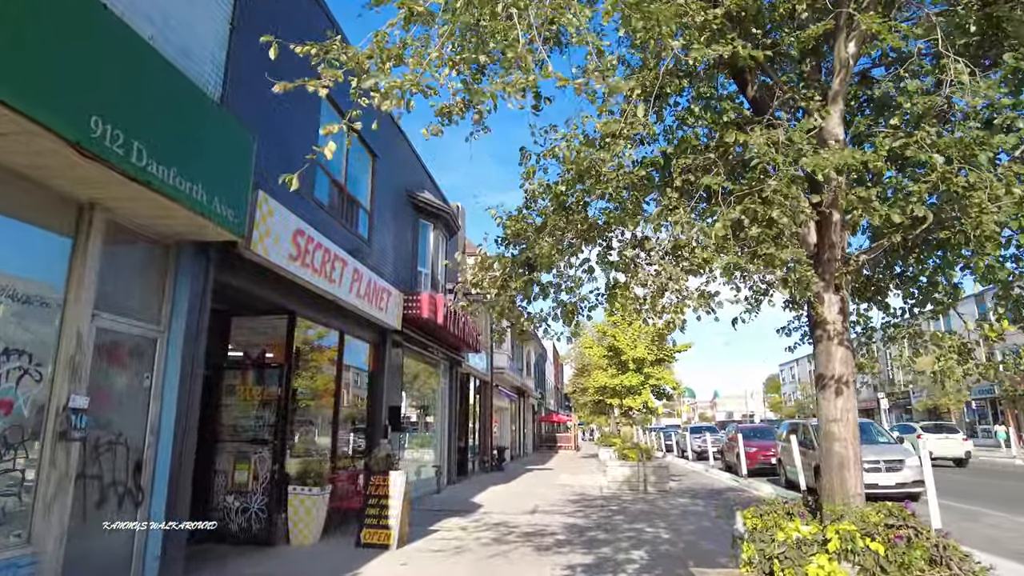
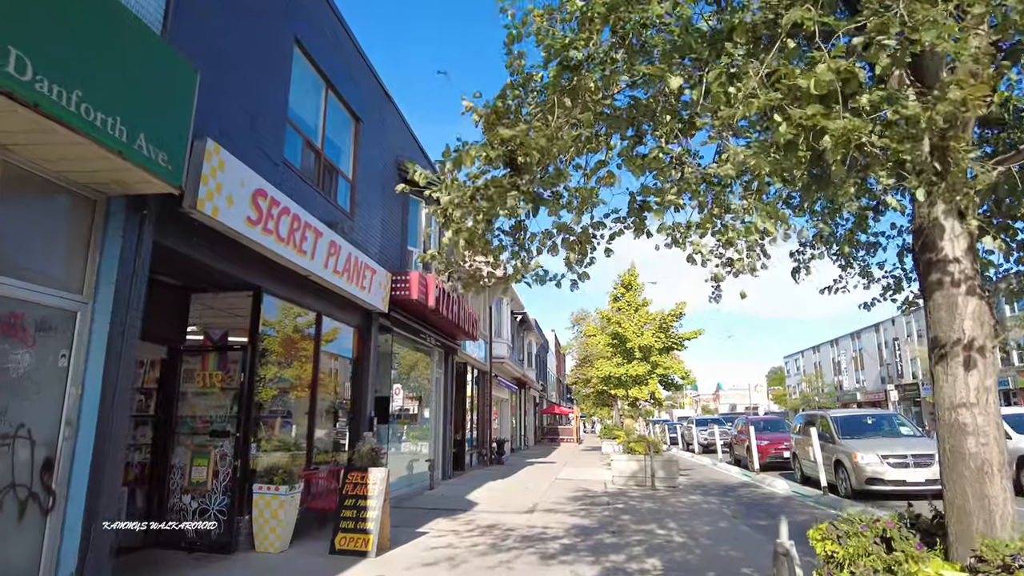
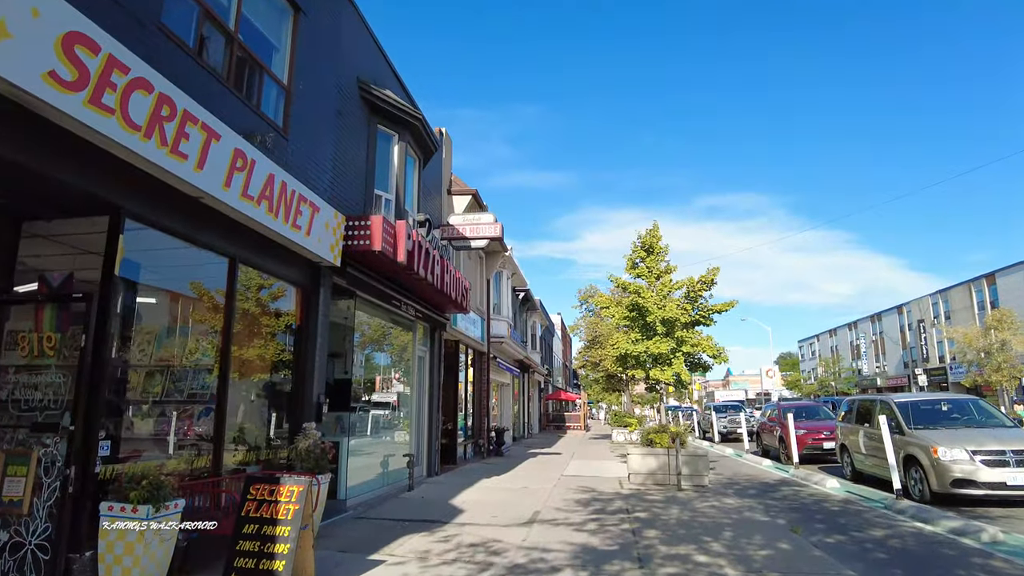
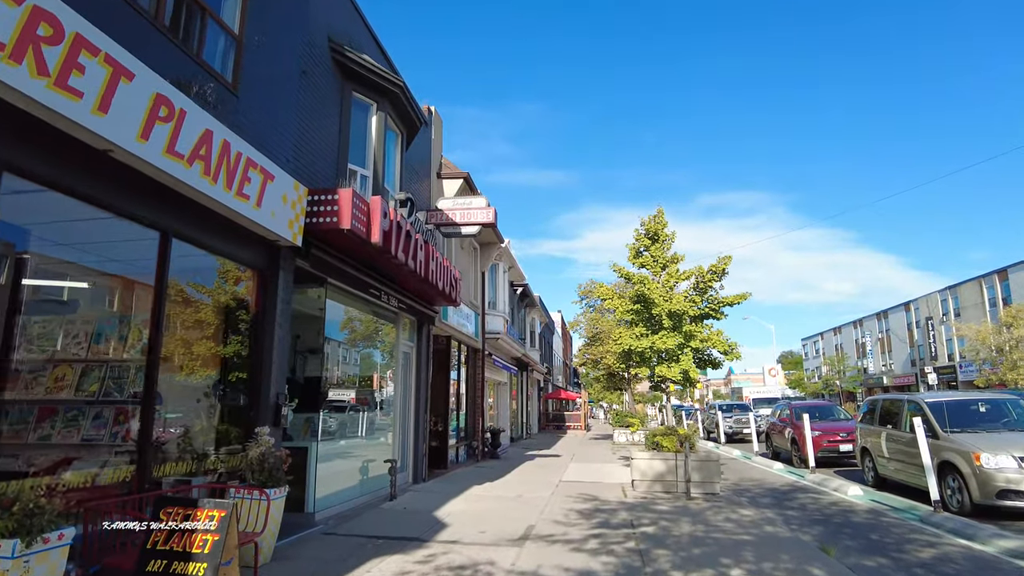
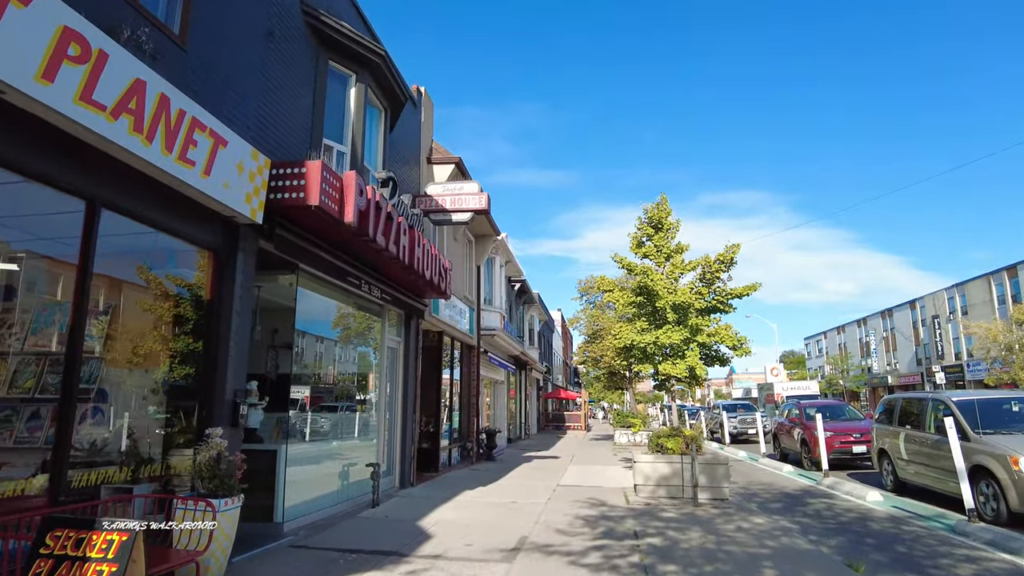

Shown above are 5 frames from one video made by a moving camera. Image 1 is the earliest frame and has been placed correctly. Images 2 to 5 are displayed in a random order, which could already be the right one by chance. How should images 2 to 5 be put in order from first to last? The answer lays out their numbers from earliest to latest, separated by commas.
2, 3, 4, 5
